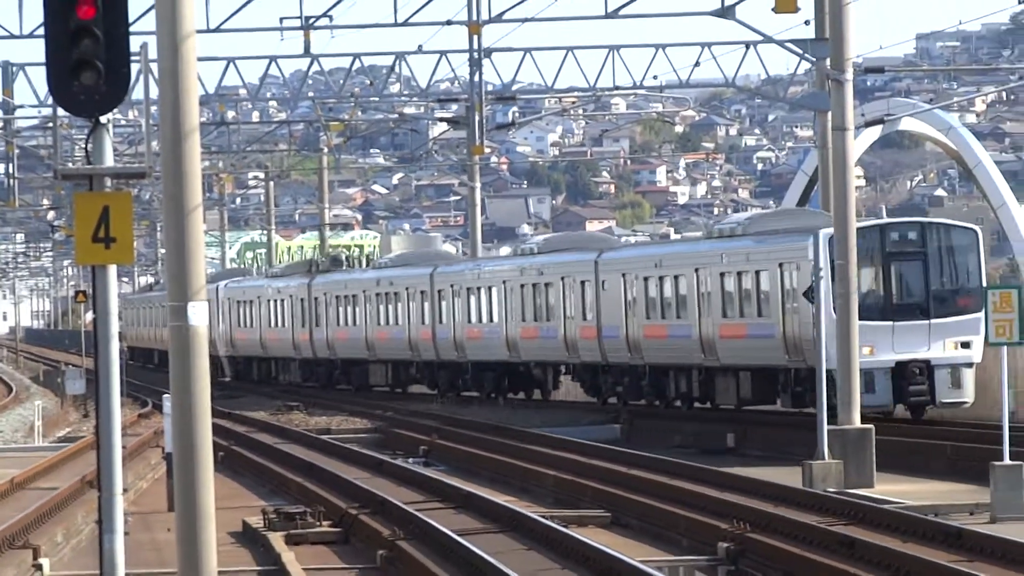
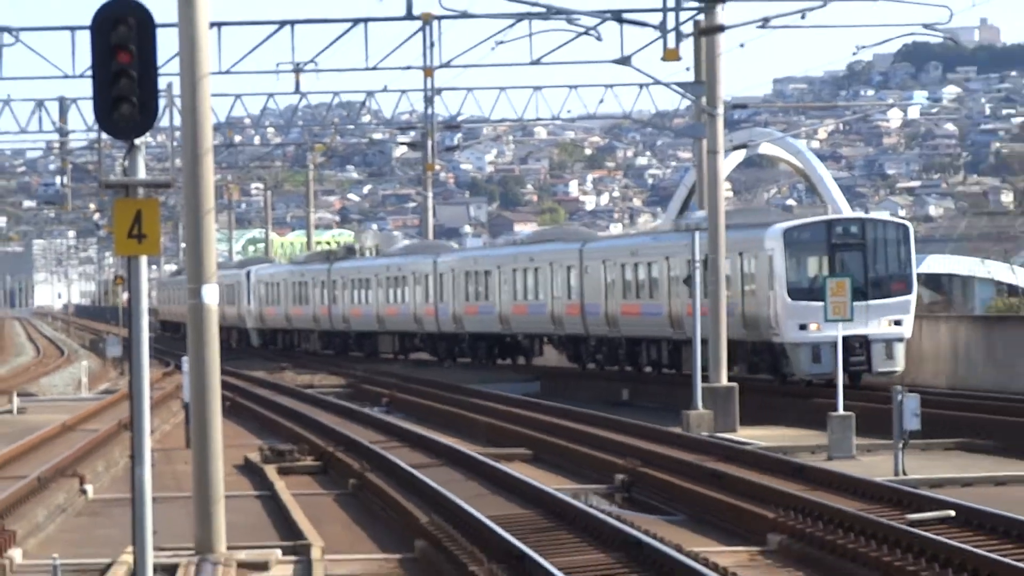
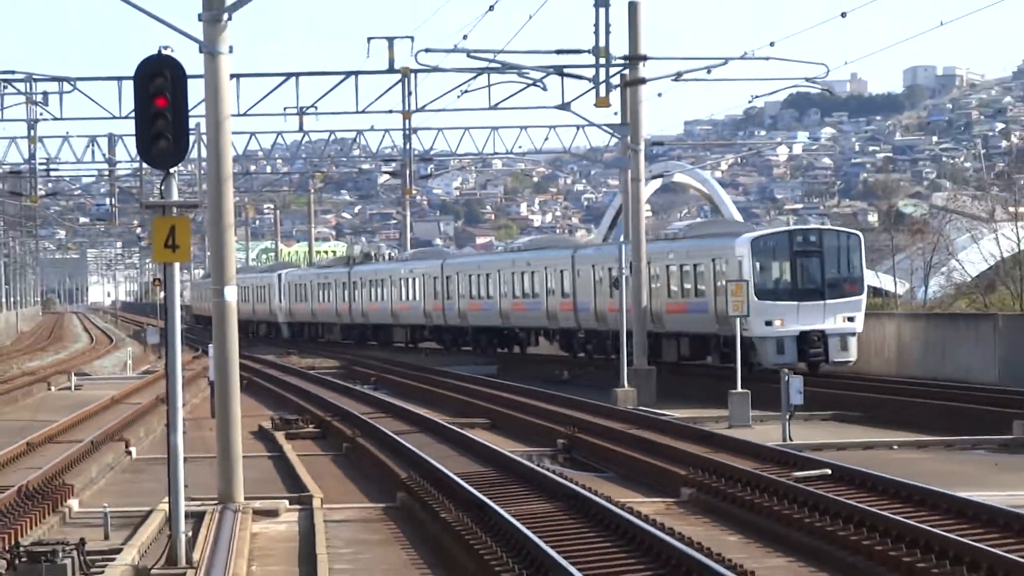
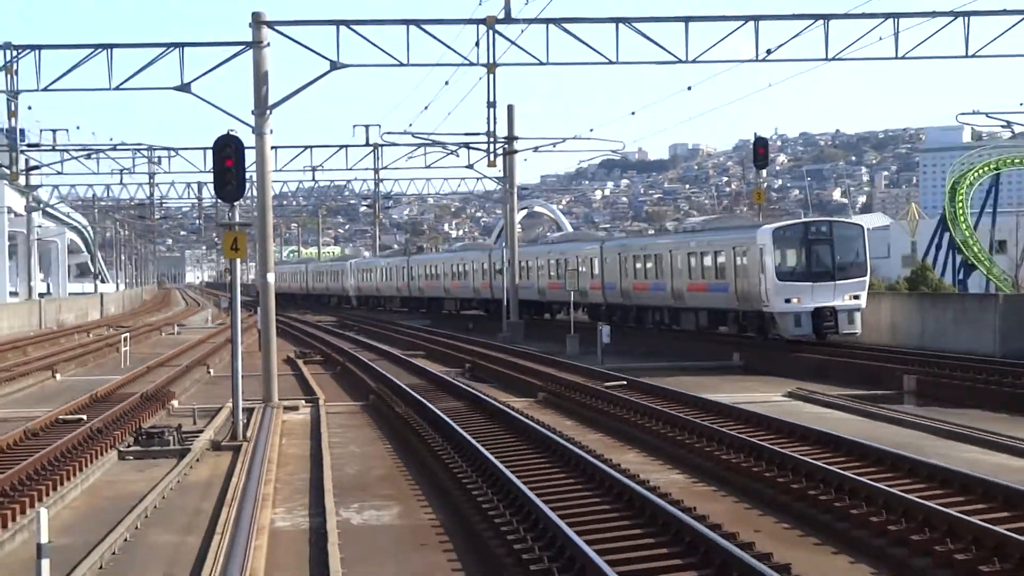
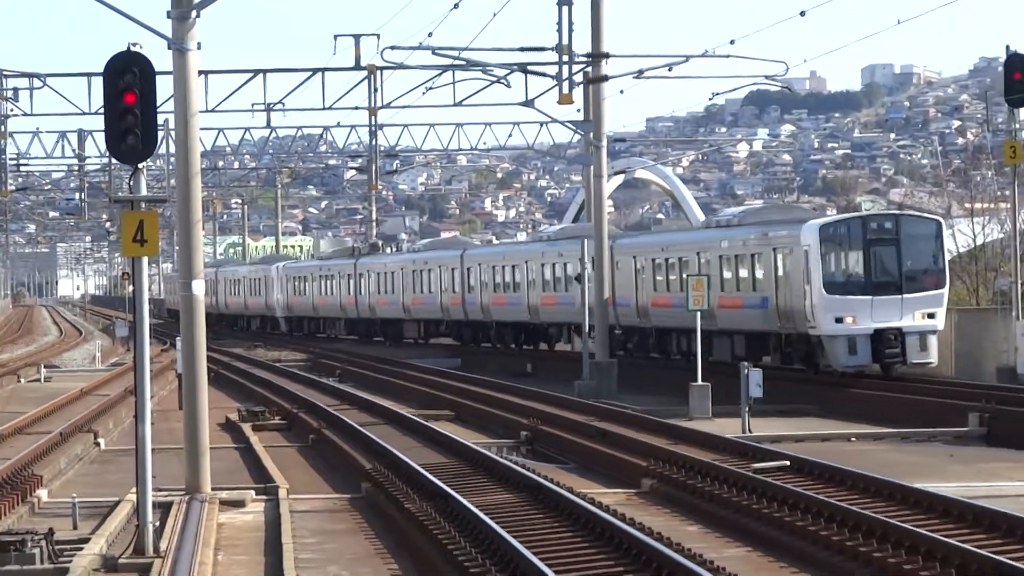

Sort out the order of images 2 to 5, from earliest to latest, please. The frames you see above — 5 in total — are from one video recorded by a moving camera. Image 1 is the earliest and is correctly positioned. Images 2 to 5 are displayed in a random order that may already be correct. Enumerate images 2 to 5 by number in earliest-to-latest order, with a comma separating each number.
2, 3, 5, 4
